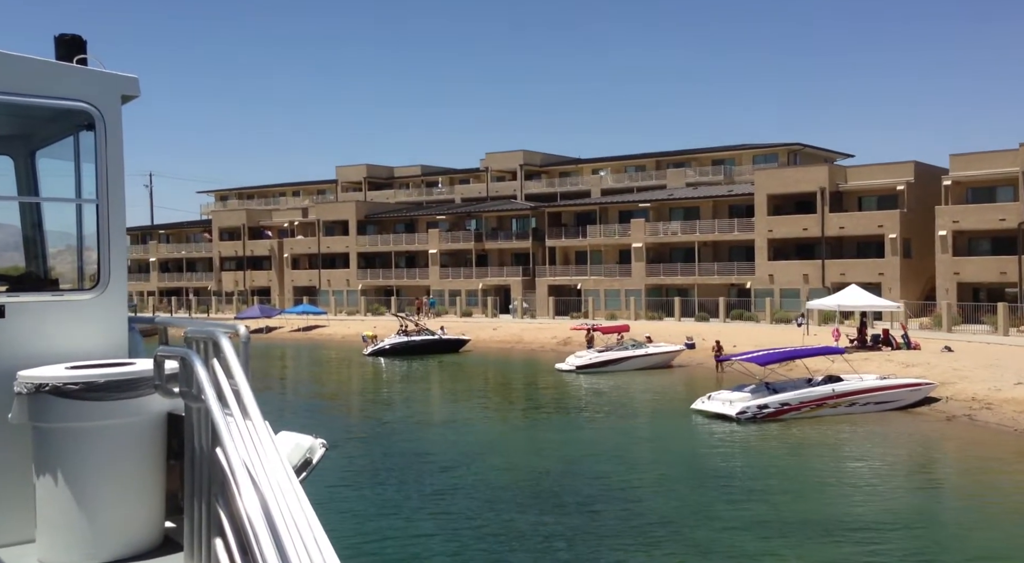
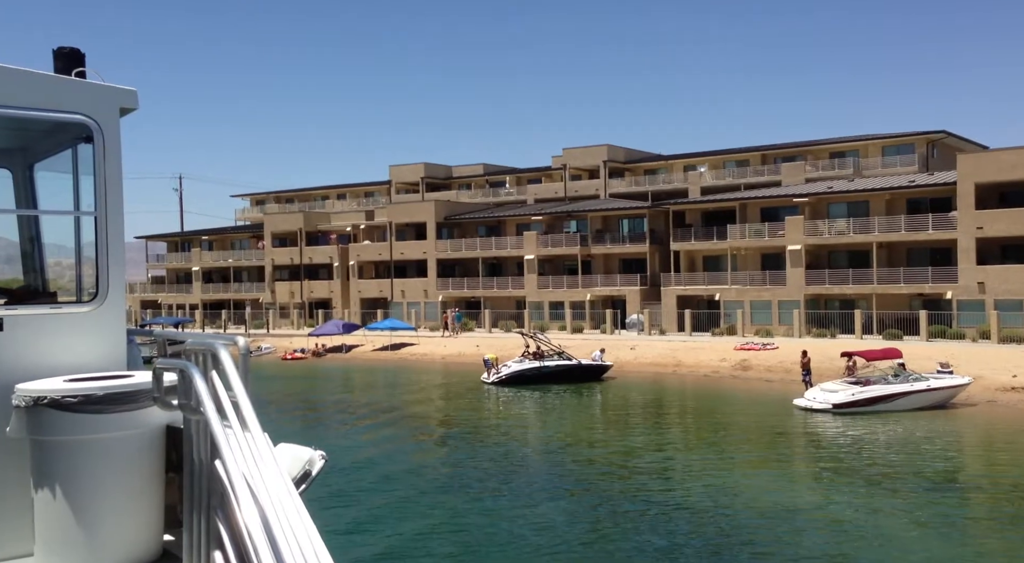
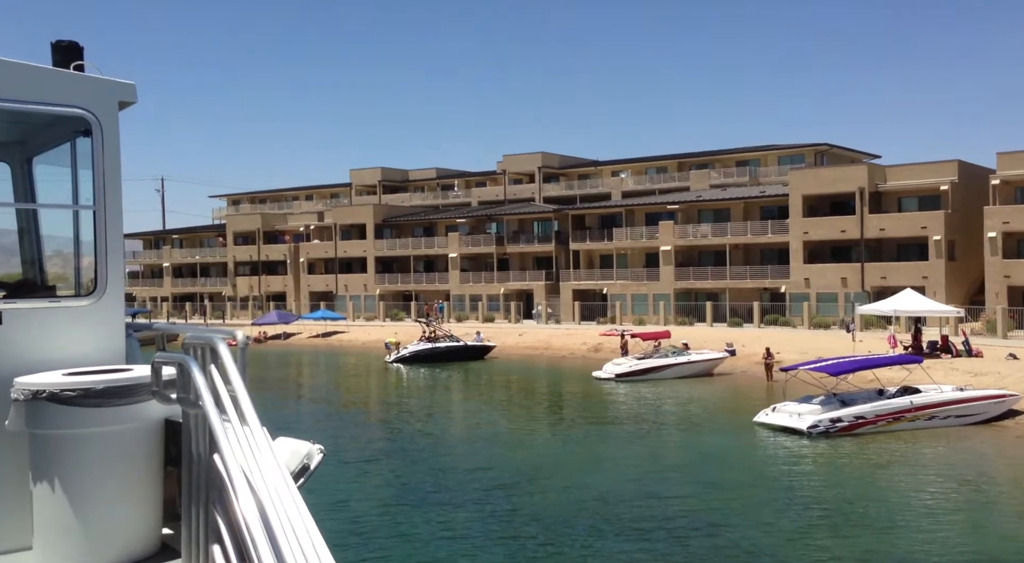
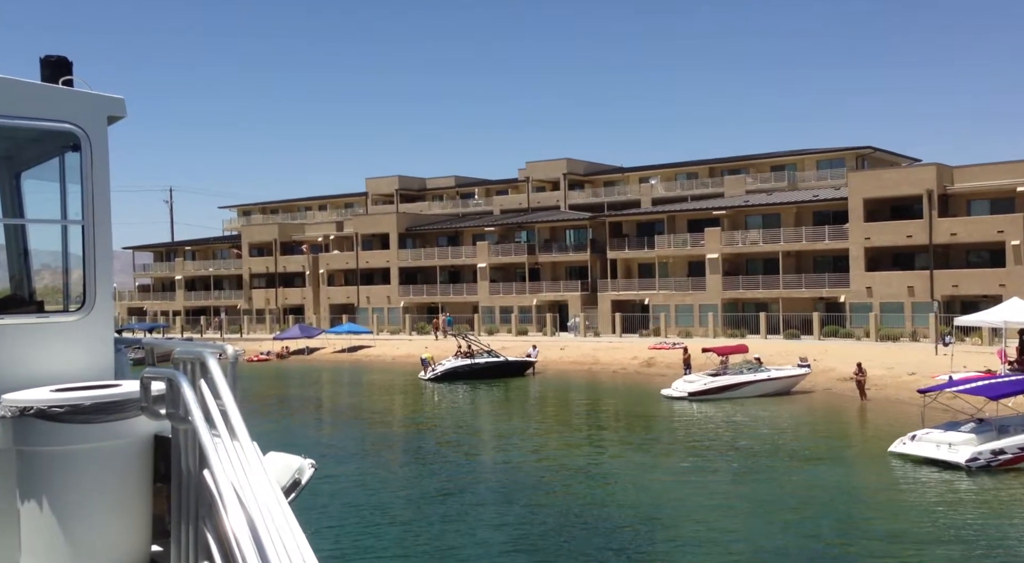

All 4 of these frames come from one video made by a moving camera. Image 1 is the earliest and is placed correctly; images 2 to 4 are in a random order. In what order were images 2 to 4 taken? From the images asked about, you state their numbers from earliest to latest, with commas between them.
3, 4, 2
